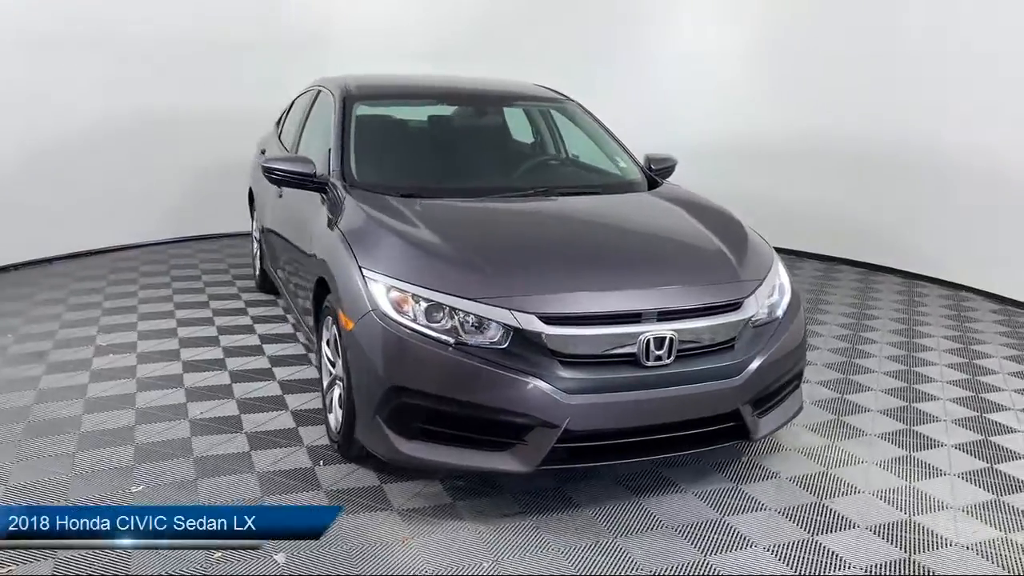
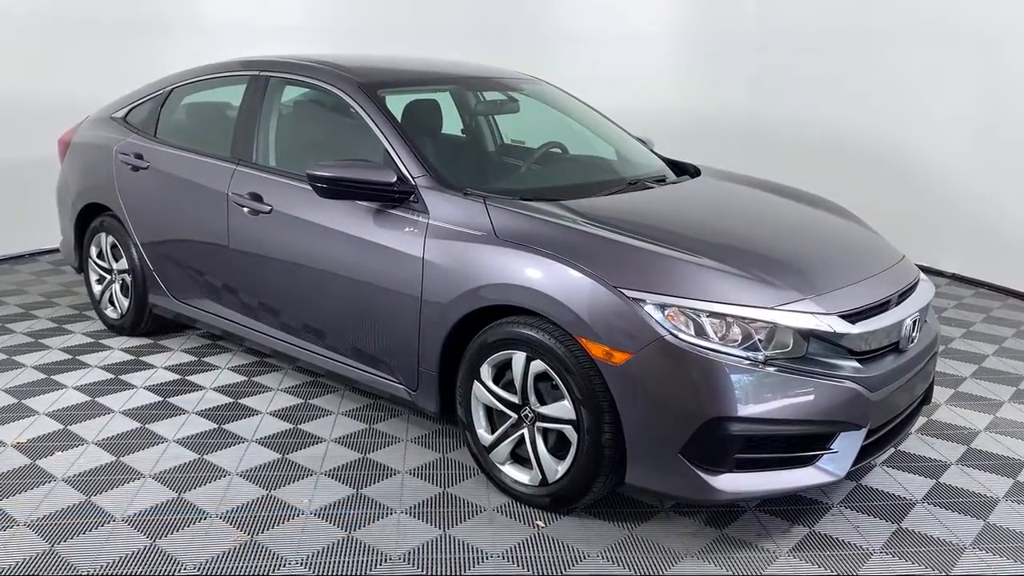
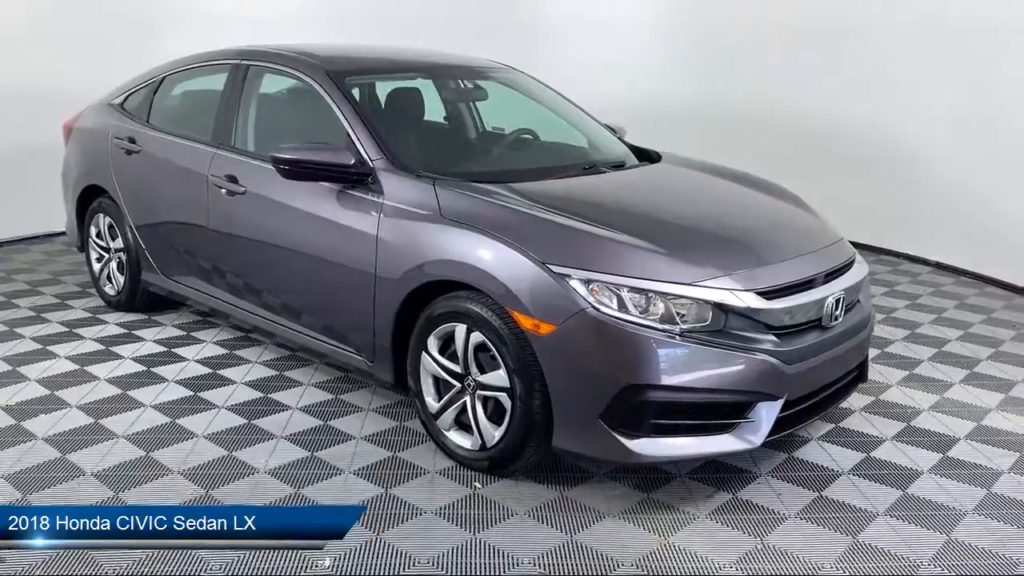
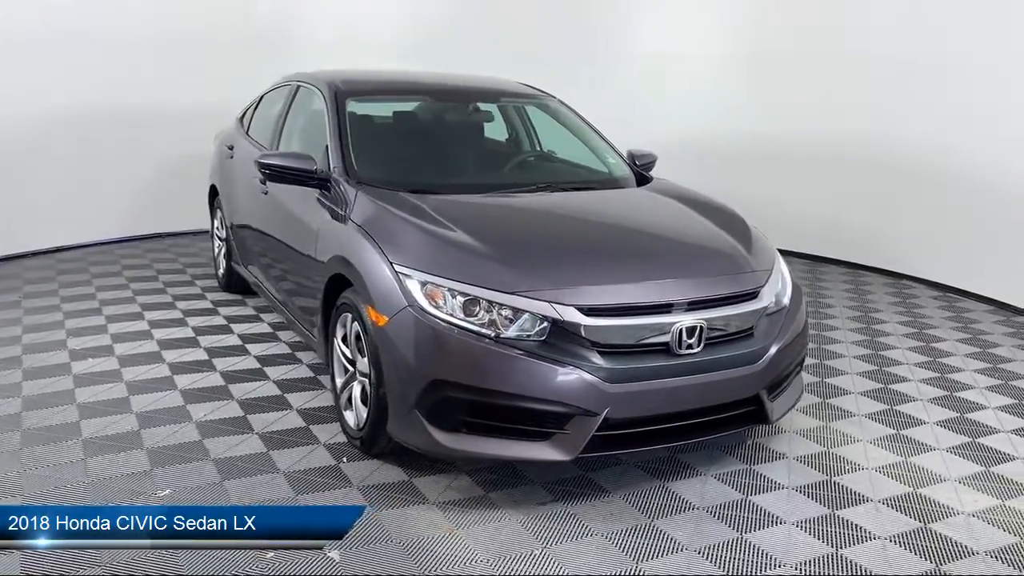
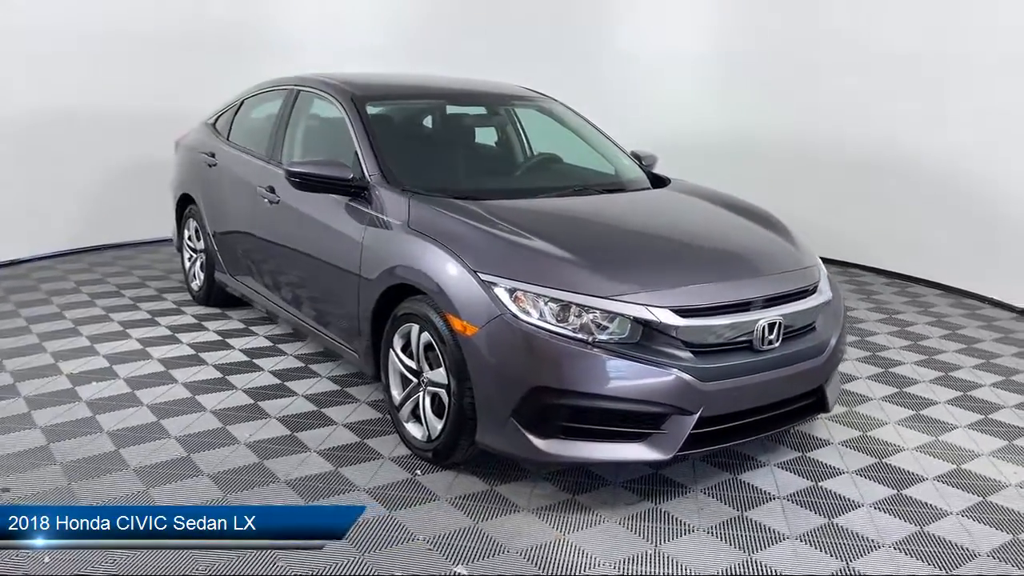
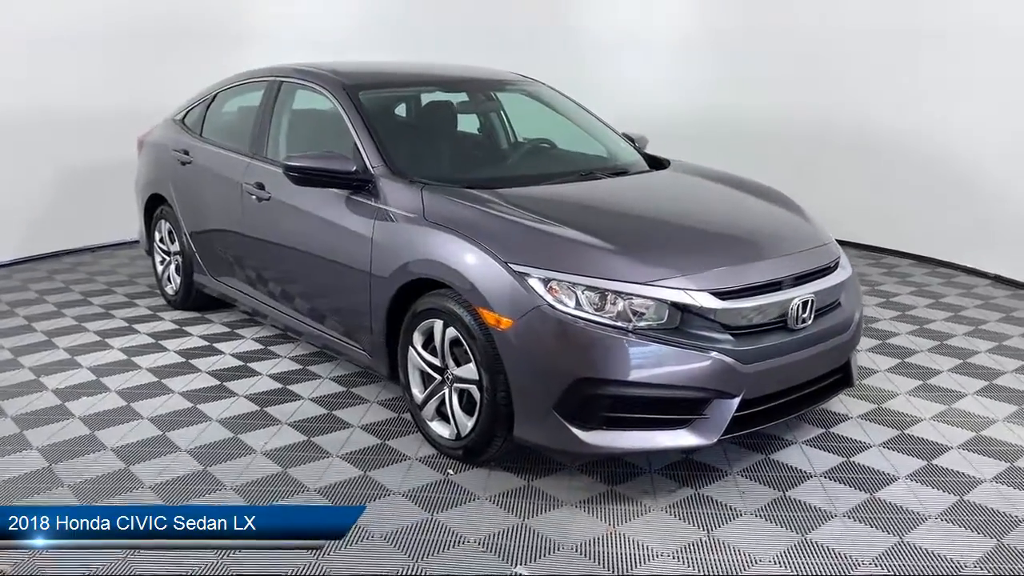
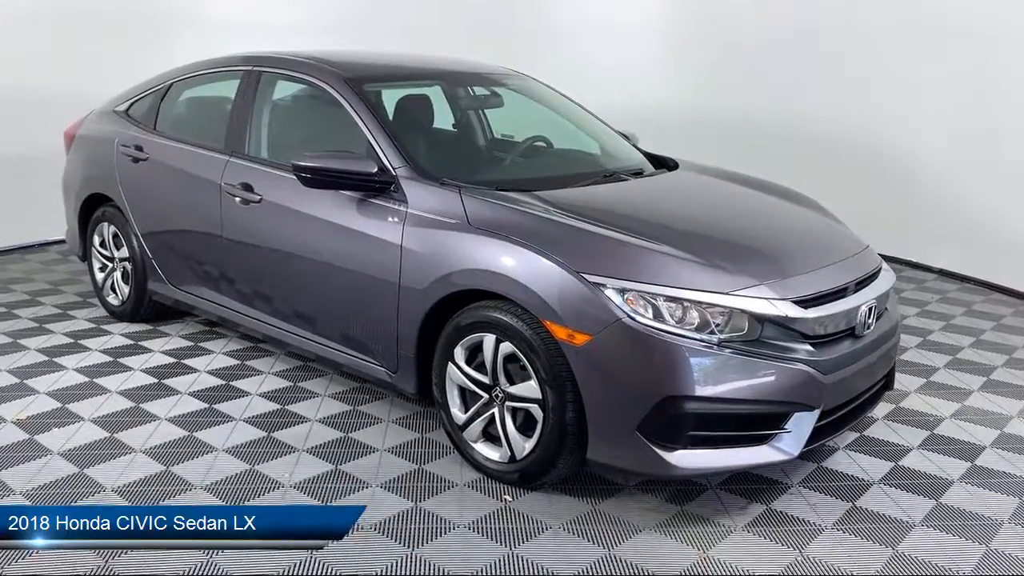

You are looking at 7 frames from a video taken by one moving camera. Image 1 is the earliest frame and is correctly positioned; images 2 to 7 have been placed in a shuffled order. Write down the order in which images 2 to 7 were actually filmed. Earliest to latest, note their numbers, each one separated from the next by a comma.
4, 5, 6, 3, 7, 2
